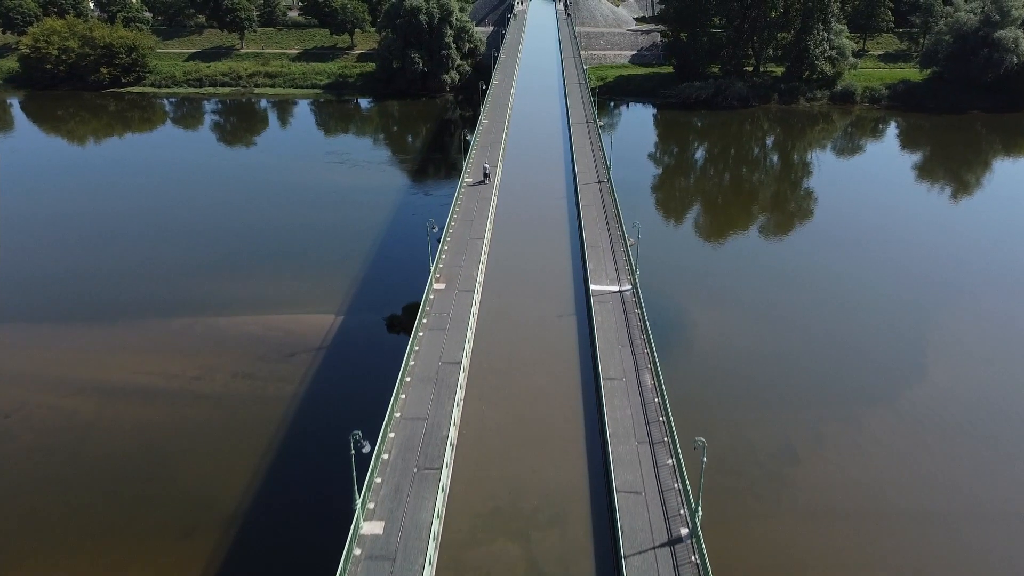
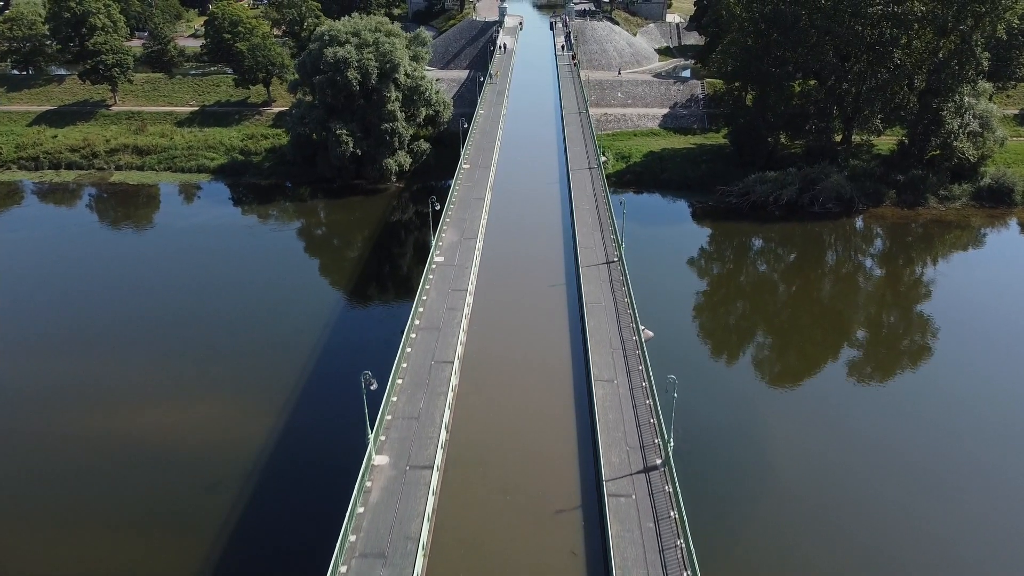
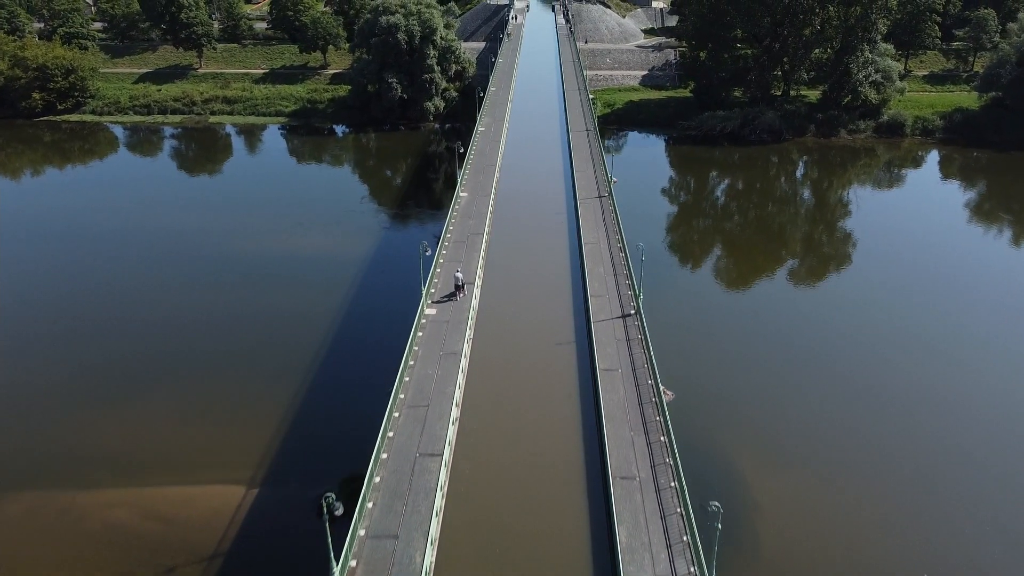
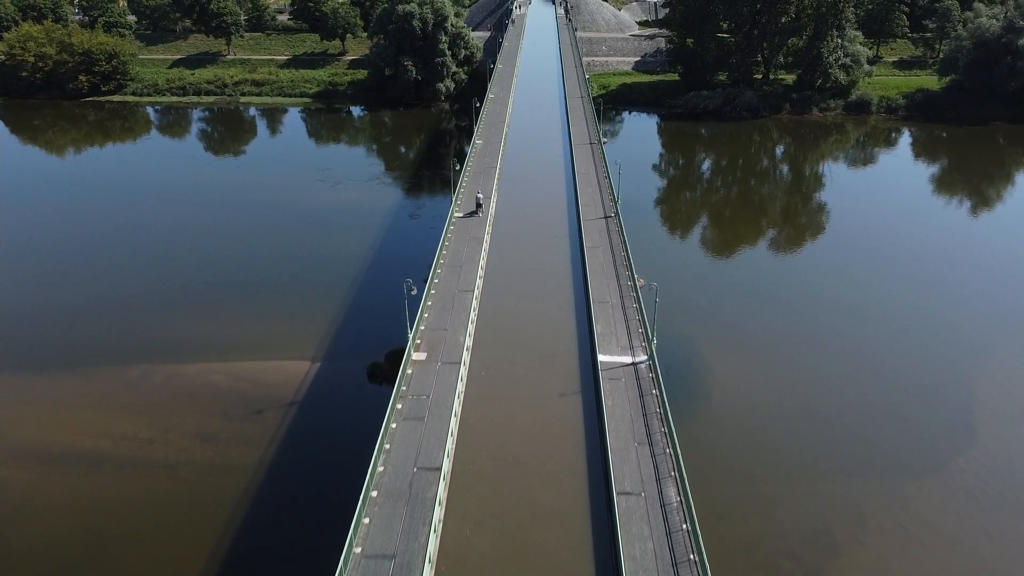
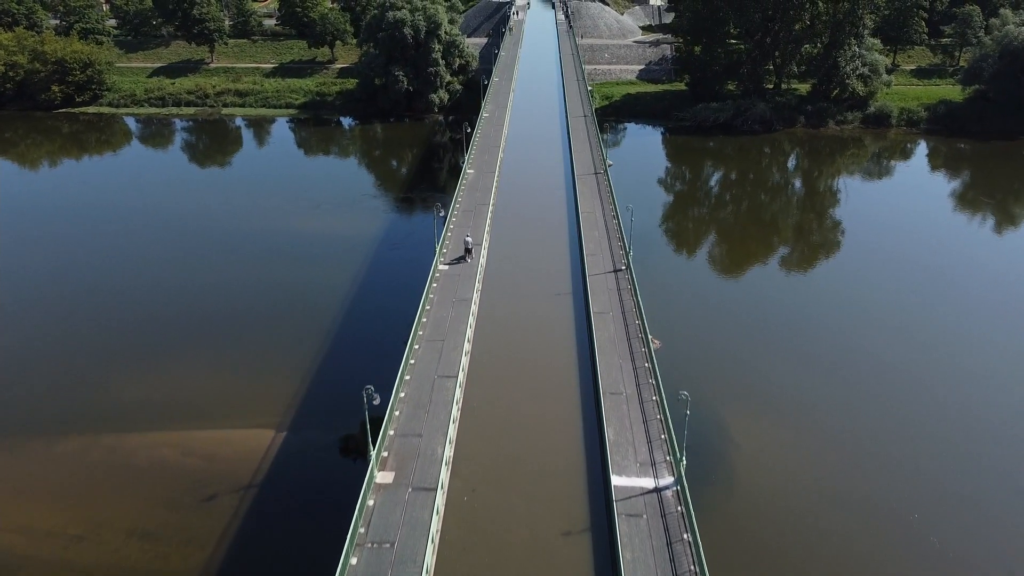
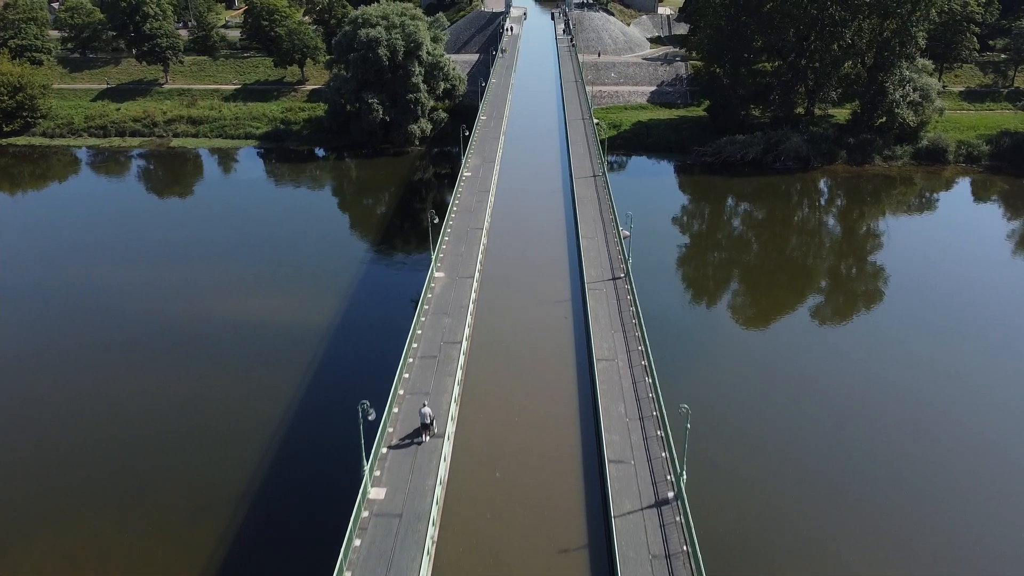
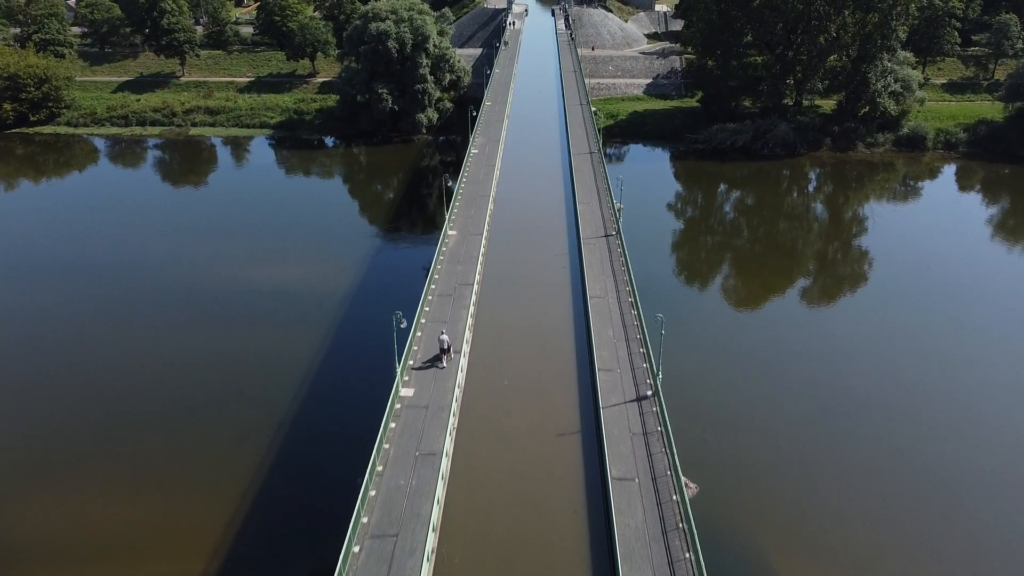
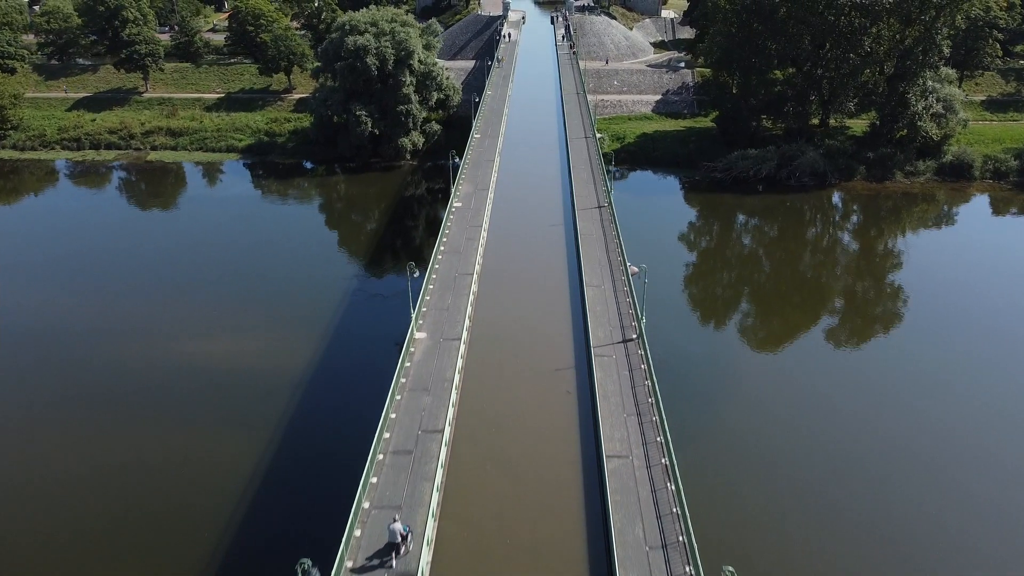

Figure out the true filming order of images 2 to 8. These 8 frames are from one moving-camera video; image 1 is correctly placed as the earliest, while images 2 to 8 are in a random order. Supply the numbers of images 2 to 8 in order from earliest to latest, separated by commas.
4, 5, 3, 7, 6, 8, 2
